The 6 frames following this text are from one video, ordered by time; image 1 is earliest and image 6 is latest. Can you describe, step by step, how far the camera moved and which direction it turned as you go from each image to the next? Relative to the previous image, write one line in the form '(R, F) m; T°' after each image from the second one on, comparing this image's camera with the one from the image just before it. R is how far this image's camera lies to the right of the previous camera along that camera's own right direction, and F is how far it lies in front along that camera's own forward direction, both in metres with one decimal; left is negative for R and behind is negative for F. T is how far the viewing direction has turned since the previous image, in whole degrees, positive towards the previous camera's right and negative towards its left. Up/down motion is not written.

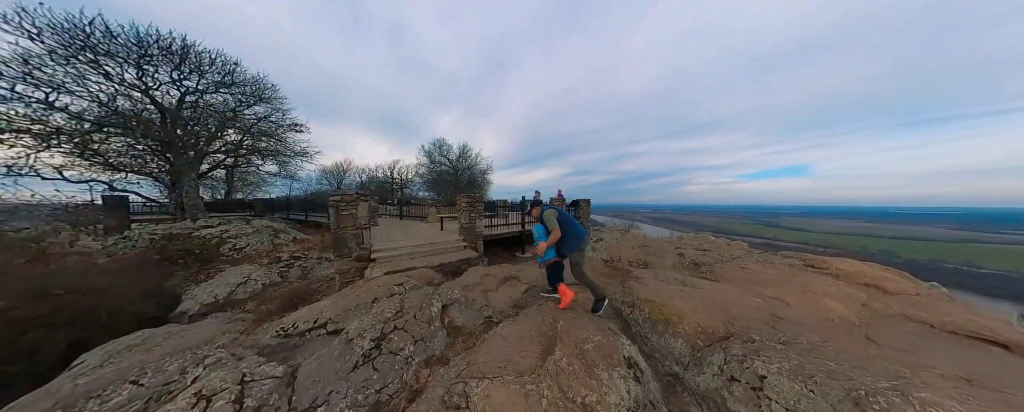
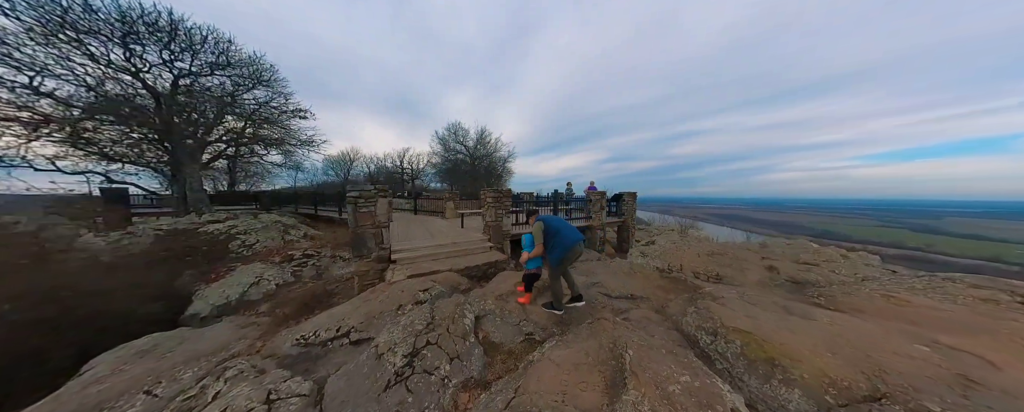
(-0.7, +0.5) m; 0°
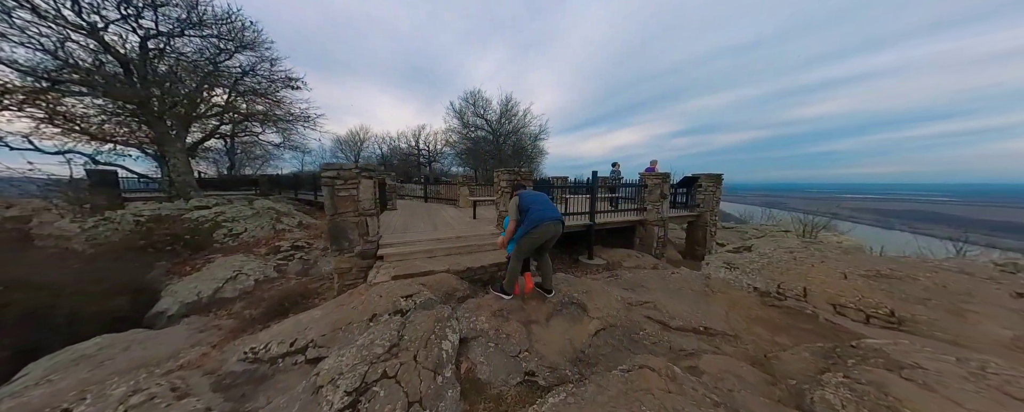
(-0.1, +1.3) m; -3°
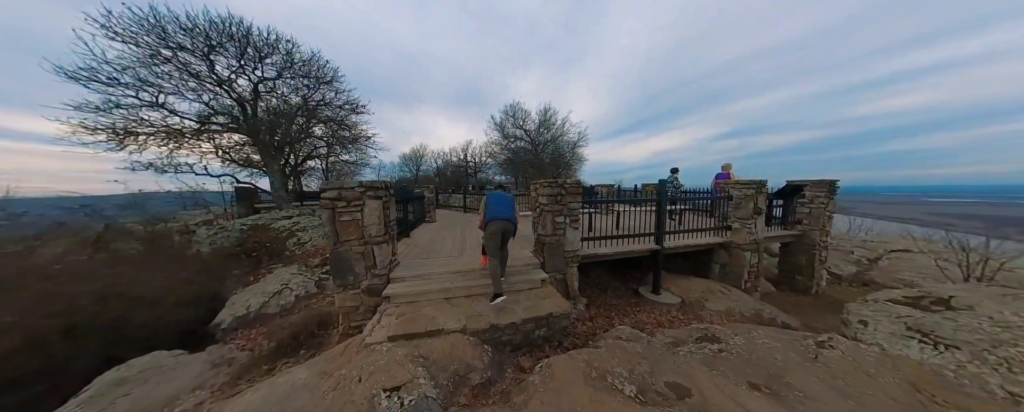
(+0.1, +1.3) m; -13°
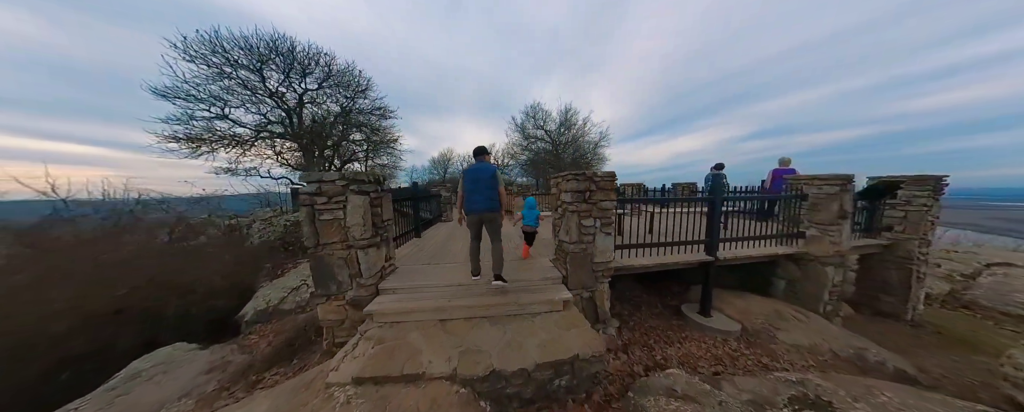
(+0.1, +0.8) m; -7°
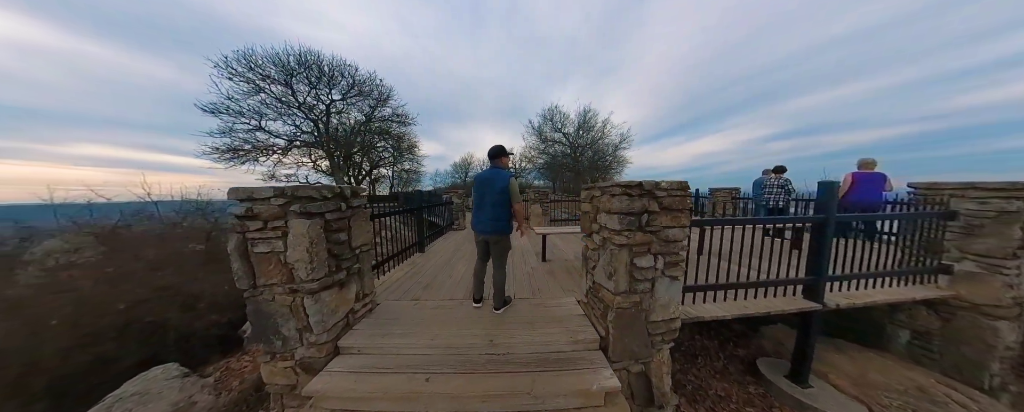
(+0.1, +0.9) m; -6°
